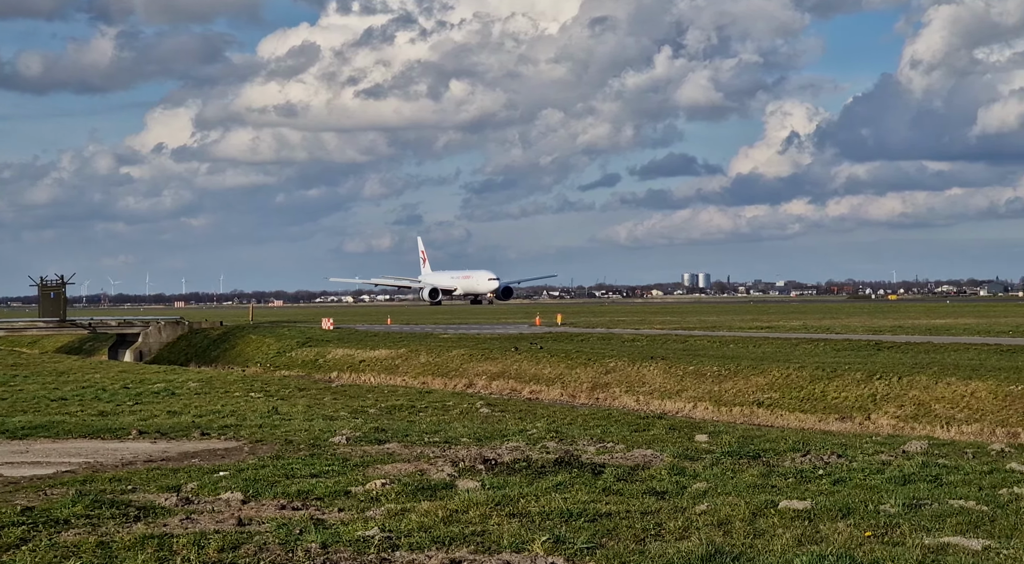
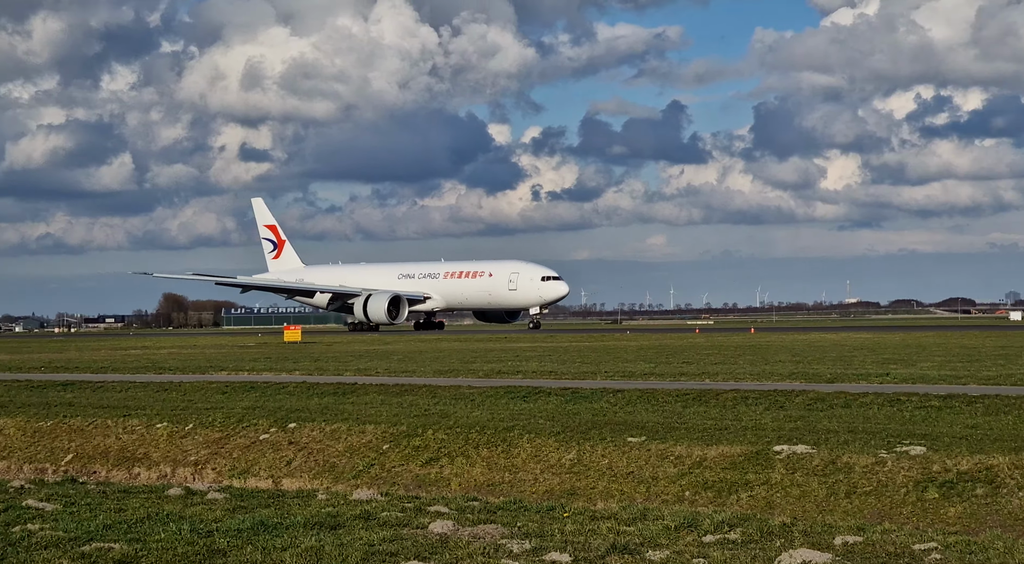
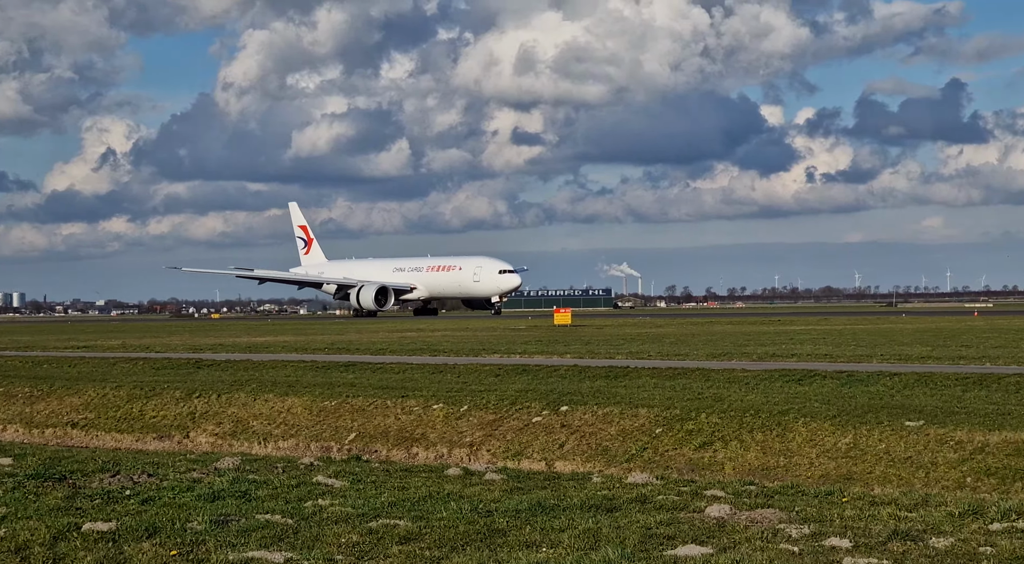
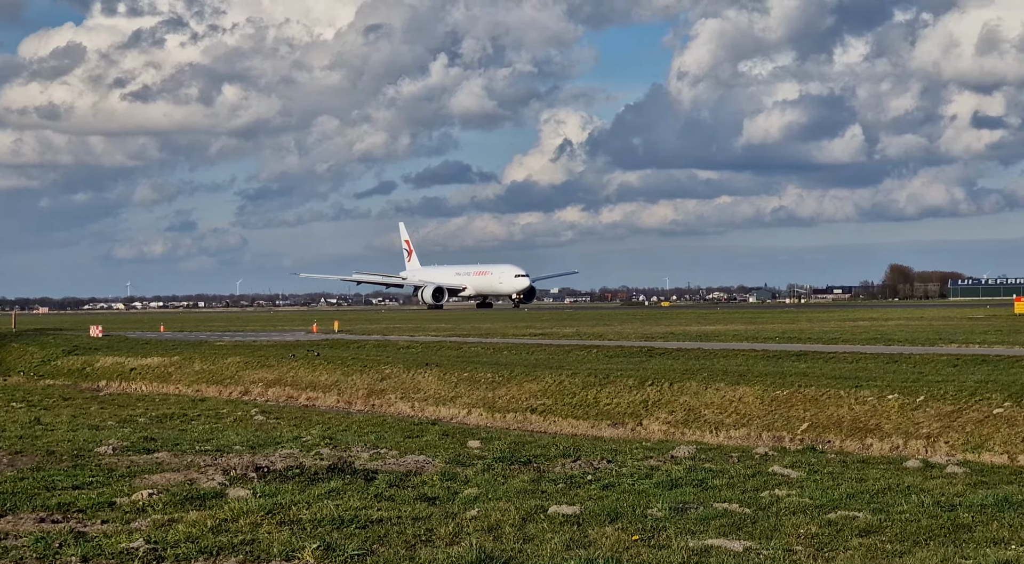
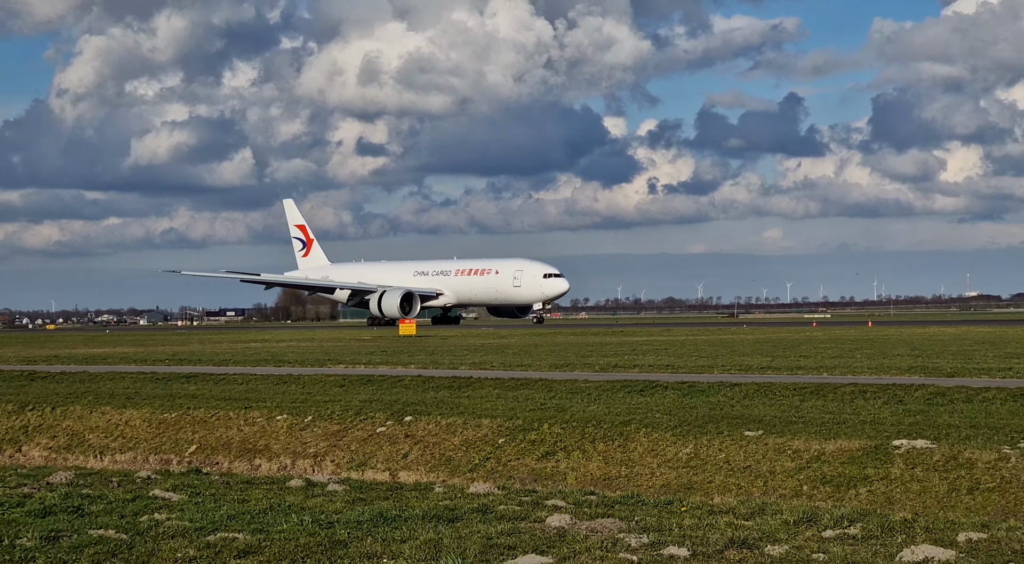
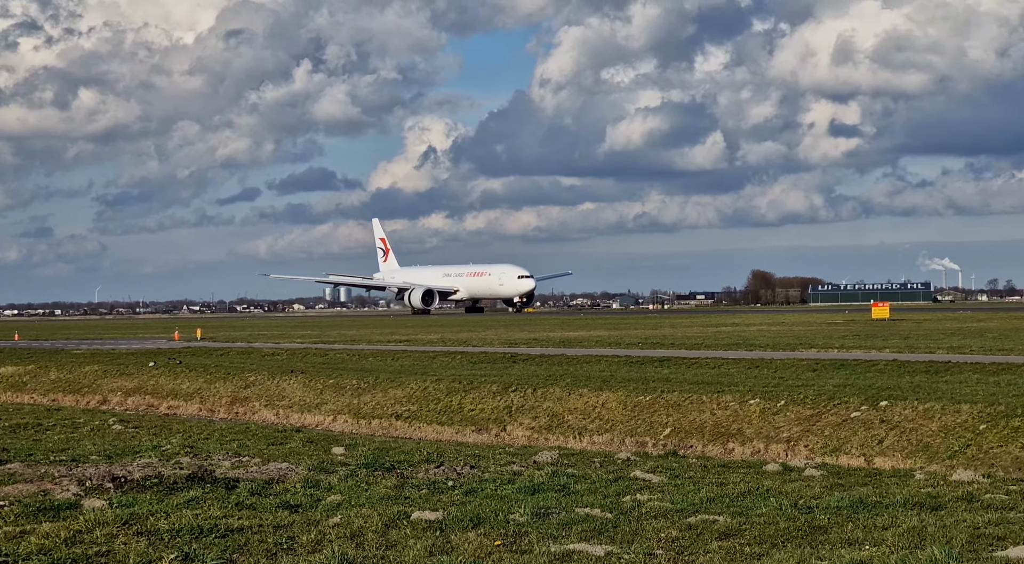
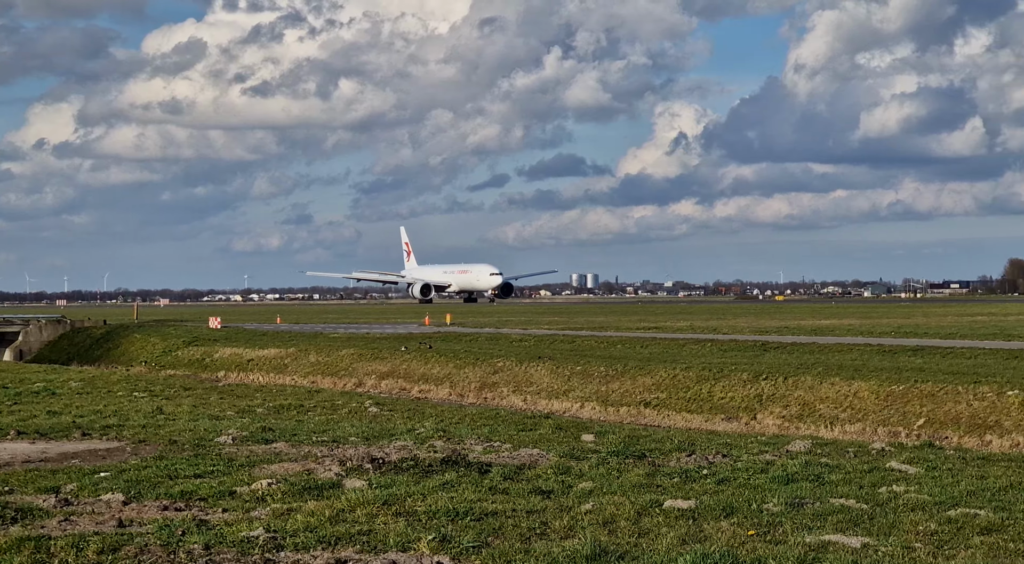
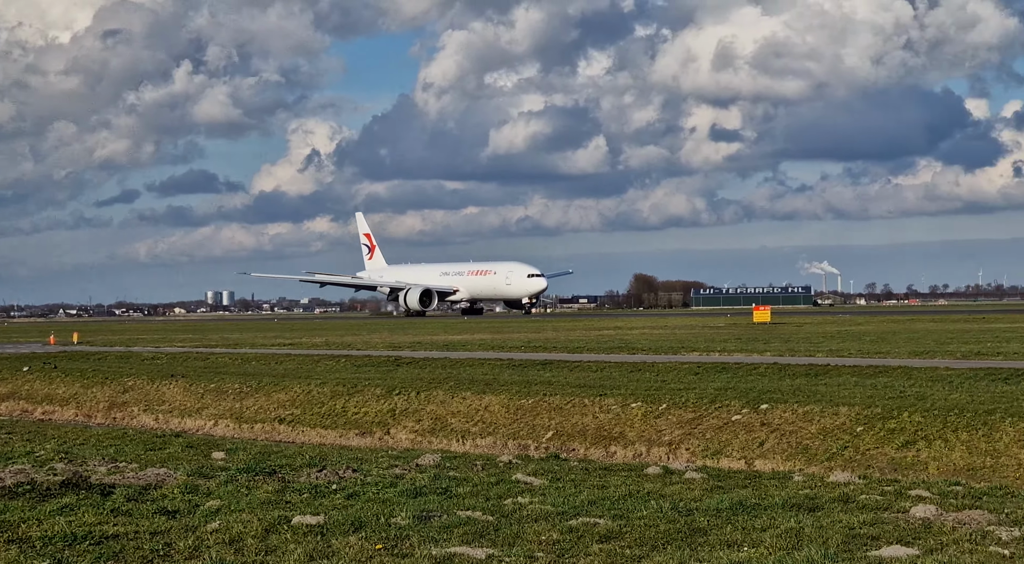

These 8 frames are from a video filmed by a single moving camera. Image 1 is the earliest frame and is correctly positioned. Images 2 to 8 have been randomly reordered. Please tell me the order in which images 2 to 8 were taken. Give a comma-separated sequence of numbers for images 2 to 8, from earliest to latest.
7, 4, 6, 8, 3, 5, 2
